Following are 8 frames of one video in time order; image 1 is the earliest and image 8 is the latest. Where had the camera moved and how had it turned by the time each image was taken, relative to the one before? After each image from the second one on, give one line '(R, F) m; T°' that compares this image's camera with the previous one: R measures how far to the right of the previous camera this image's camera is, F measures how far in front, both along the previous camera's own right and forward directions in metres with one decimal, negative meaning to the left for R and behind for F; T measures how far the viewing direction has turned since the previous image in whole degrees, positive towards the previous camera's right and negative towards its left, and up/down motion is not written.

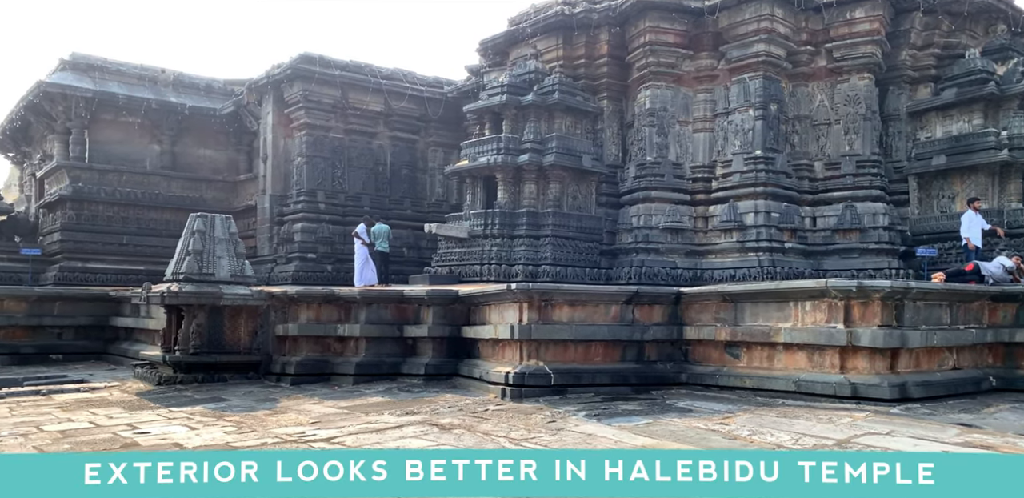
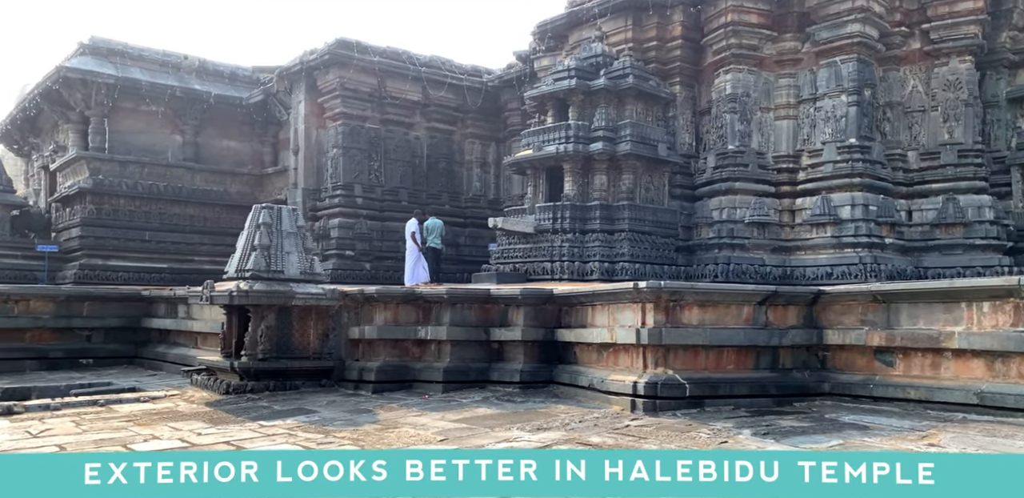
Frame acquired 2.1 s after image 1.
(-1.0, +0.8) m; +1°
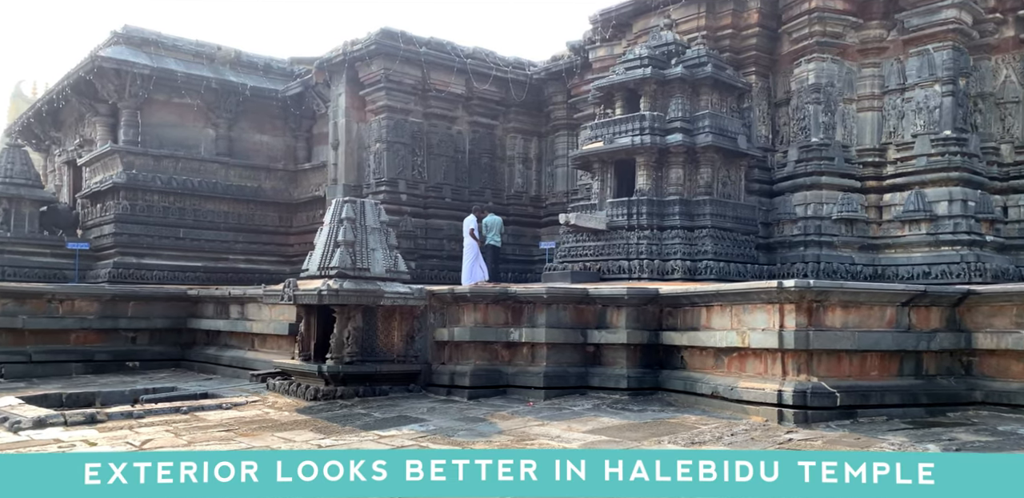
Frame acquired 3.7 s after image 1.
(-0.9, +0.5) m; 0°
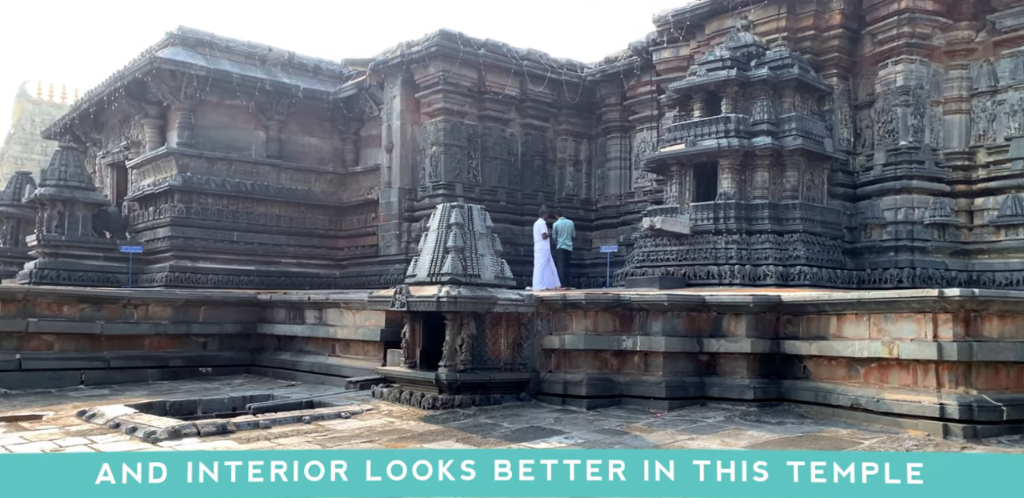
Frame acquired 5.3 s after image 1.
(-1.0, +0.2) m; 0°
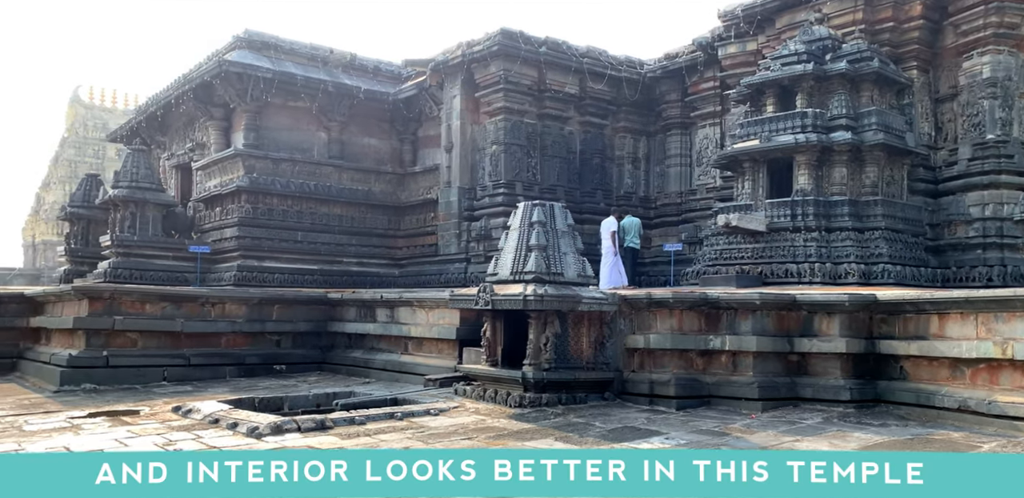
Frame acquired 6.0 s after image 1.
(-0.4, 0.0) m; -3°
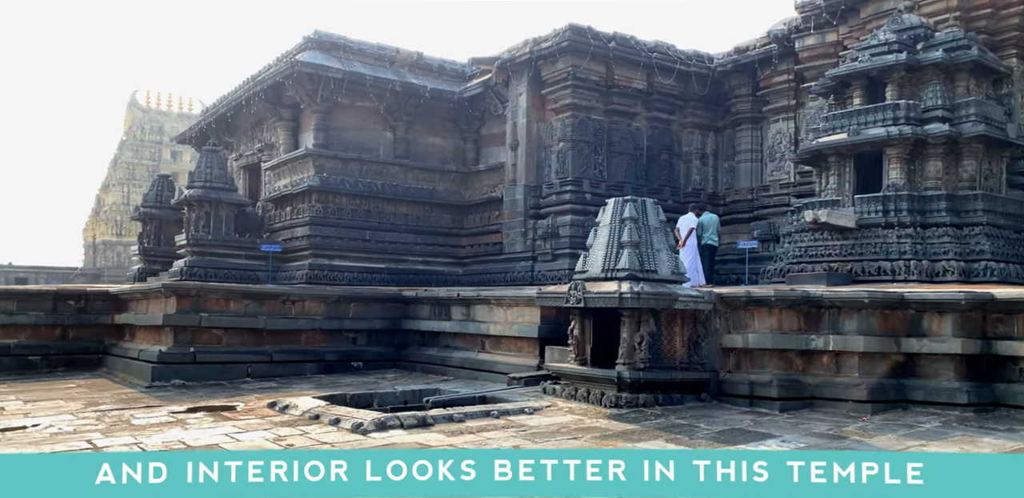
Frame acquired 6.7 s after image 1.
(-0.4, +0.1) m; -3°
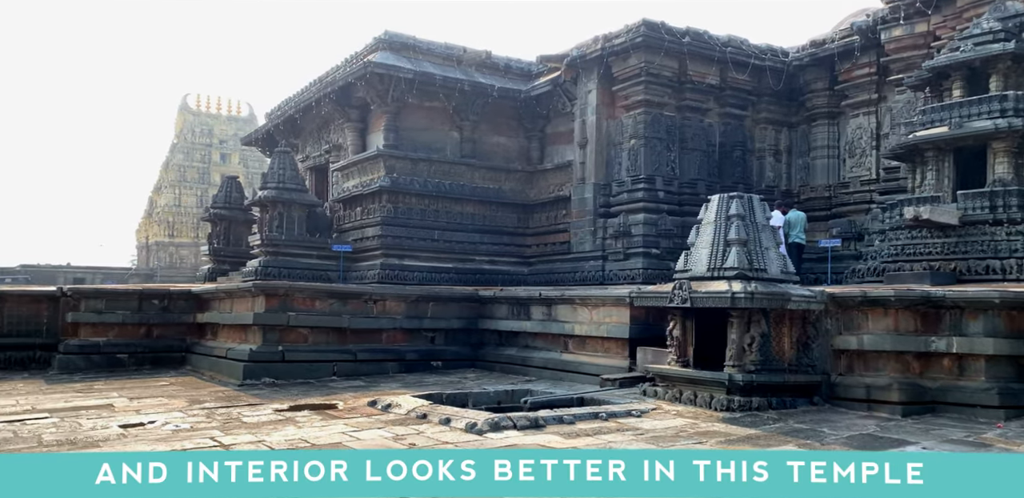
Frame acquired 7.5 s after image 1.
(-0.5, +0.2) m; -3°
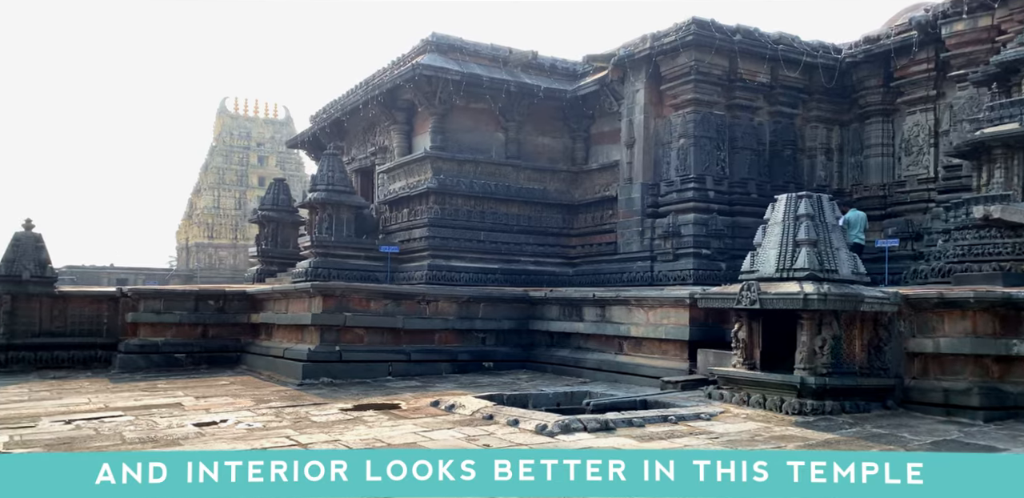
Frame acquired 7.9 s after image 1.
(-0.2, +0.1) m; -2°
